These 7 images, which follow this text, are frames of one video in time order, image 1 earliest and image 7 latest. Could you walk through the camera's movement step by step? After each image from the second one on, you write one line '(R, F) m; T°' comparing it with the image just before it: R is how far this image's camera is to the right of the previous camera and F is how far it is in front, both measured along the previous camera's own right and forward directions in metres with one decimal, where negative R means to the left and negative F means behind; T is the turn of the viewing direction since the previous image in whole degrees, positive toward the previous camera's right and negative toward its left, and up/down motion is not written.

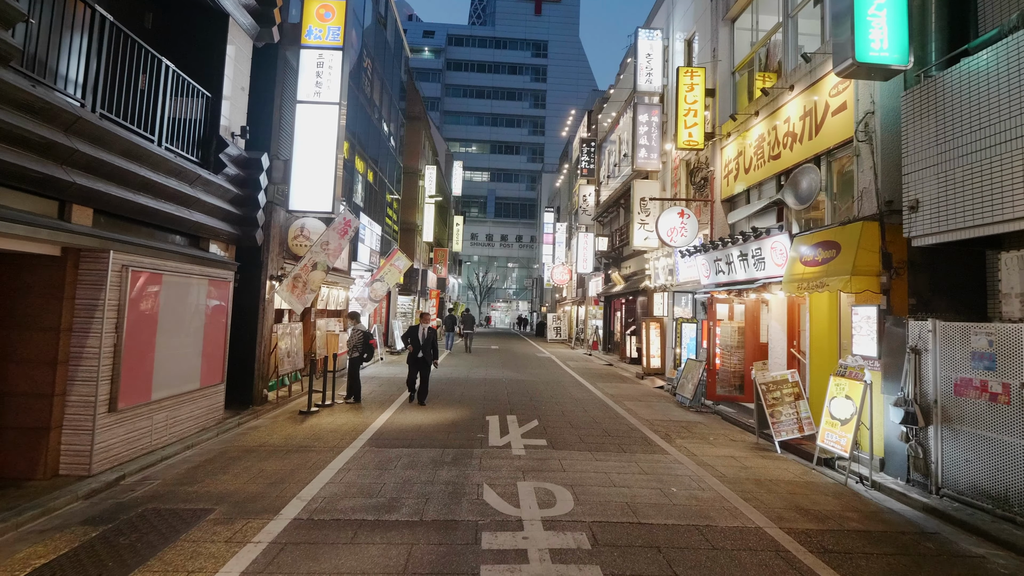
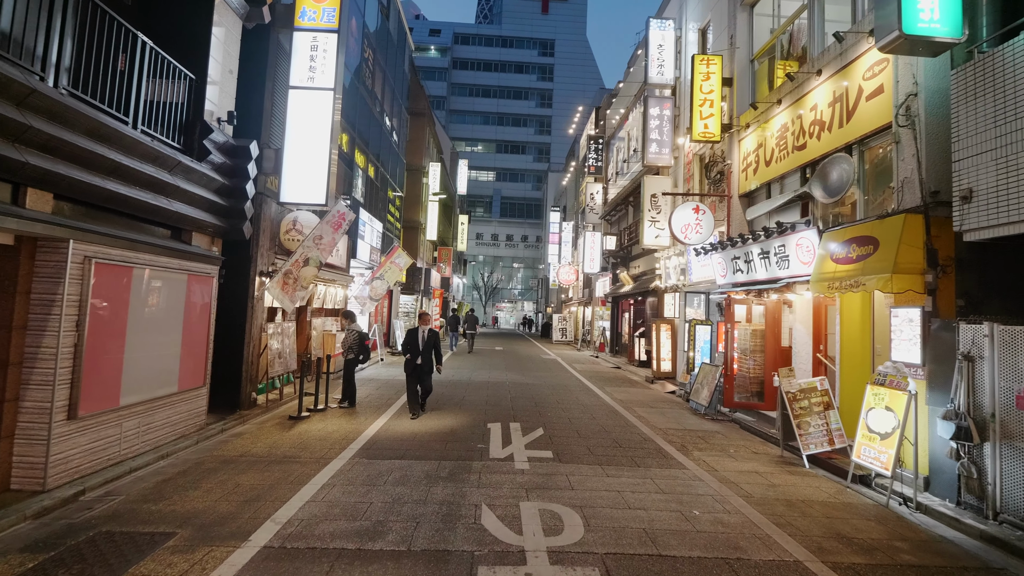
(0.0, +0.6) m; -1°
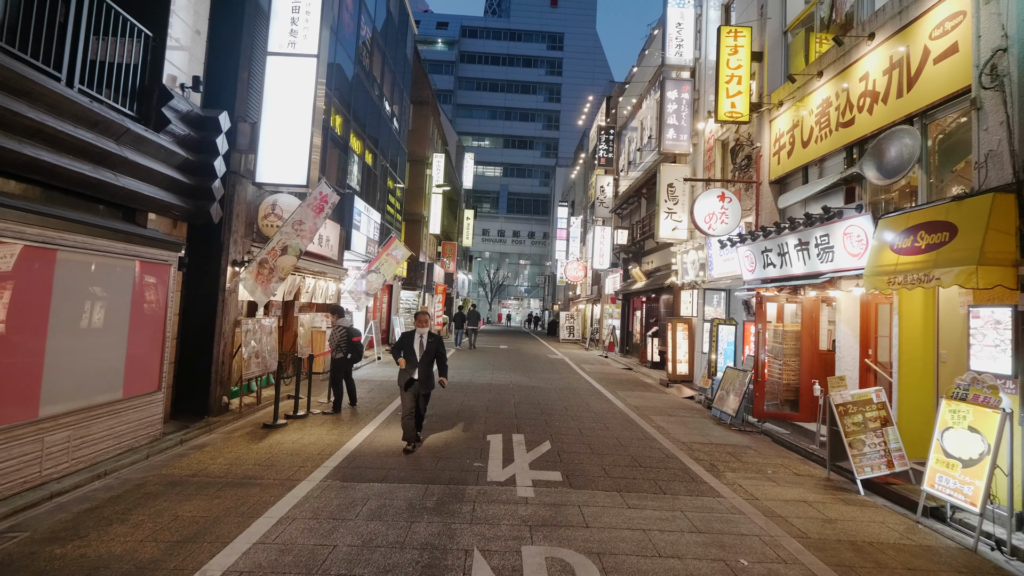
(0.0, +1.1) m; -1°
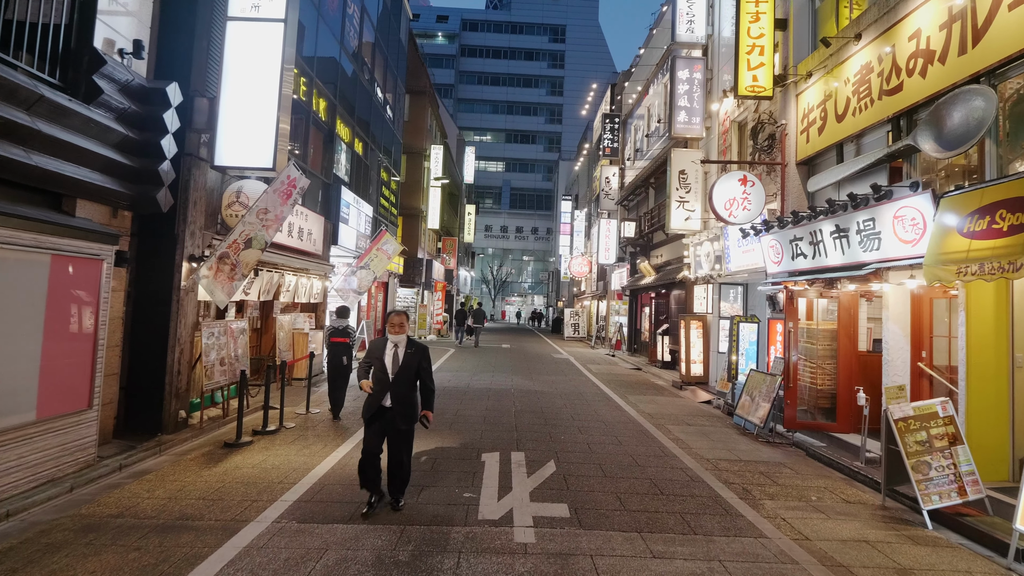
(+0.1, +1.1) m; 0°
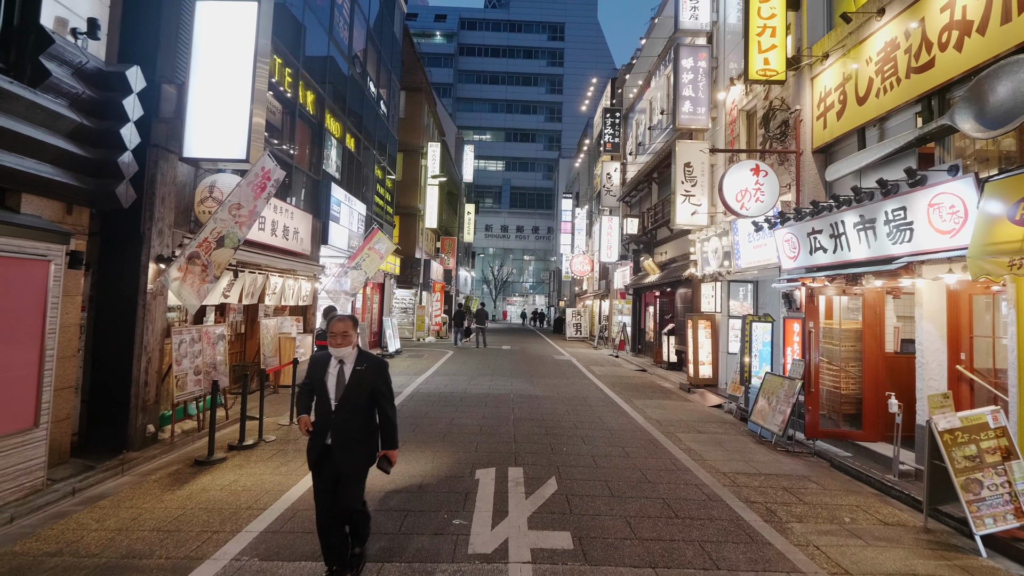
(+0.1, +0.6) m; 0°
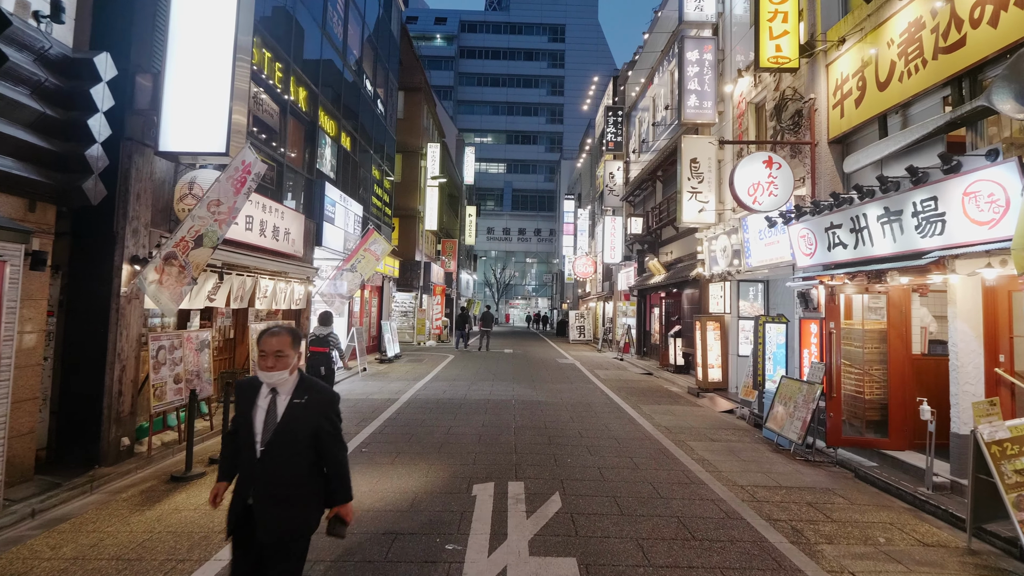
(0.0, +0.5) m; 0°
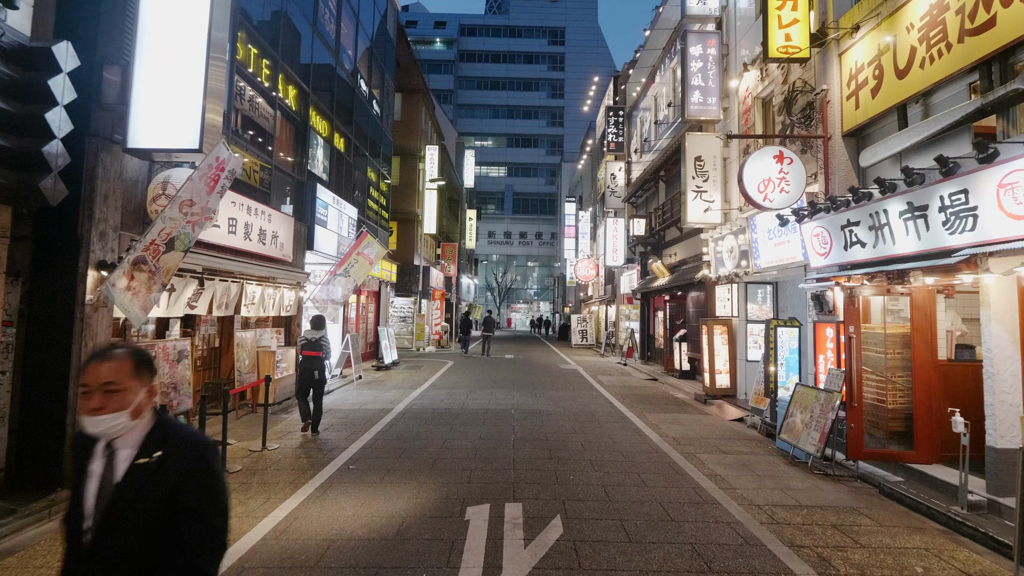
(+0.1, +0.5) m; 0°
